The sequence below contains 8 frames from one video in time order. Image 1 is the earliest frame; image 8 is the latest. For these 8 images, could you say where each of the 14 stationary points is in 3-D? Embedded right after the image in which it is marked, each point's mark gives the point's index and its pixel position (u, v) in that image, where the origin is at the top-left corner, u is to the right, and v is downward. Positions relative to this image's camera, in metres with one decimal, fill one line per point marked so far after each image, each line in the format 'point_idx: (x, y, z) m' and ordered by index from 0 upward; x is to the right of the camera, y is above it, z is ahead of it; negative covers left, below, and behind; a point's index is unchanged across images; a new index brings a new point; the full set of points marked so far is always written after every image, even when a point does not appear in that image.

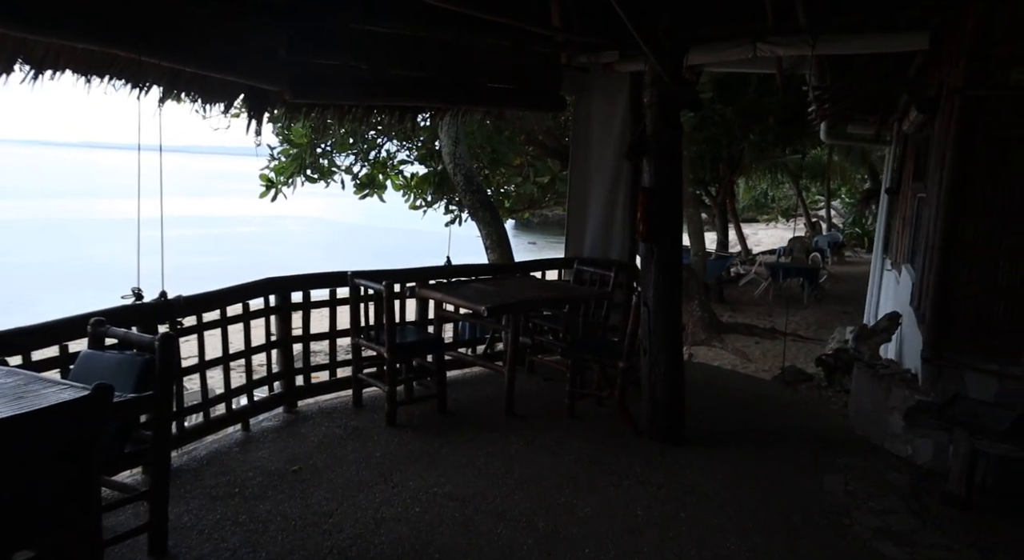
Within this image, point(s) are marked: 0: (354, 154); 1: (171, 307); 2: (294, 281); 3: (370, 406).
0: (-1.5, +1.2, +6.7) m
1: (-1.4, -0.1, +2.9) m
2: (-1.1, 0.0, +3.5) m
3: (-0.7, -0.6, +3.7) m
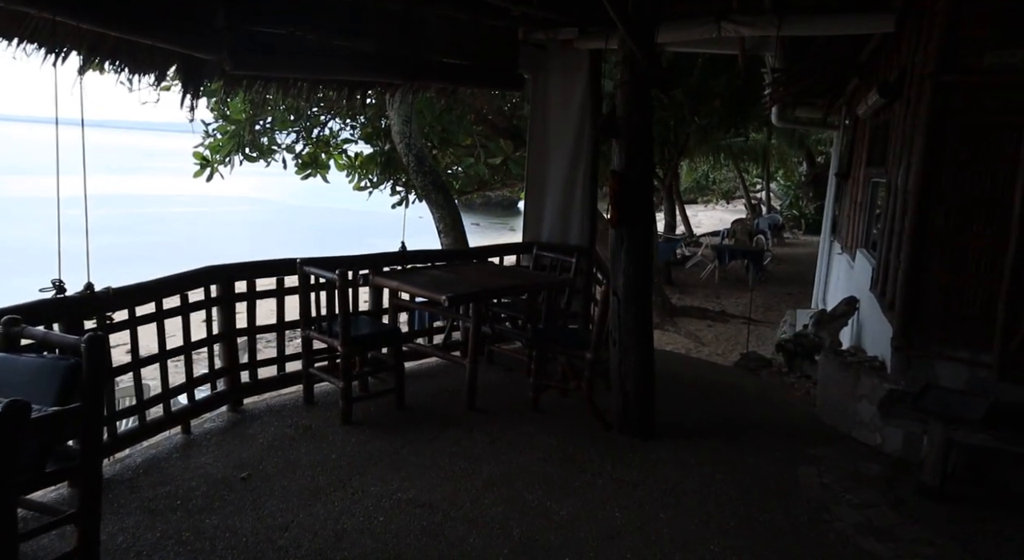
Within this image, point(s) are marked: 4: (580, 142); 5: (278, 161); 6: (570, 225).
0: (-1.9, +1.3, +6.3) m
1: (-1.5, -0.1, +2.6) m
2: (-1.2, 0.0, +3.3) m
3: (-0.9, -0.6, +3.5) m
4: (+0.4, +0.9, +4.7) m
5: (-2.0, +1.0, +6.3) m
6: (+0.4, +0.4, +4.8) m
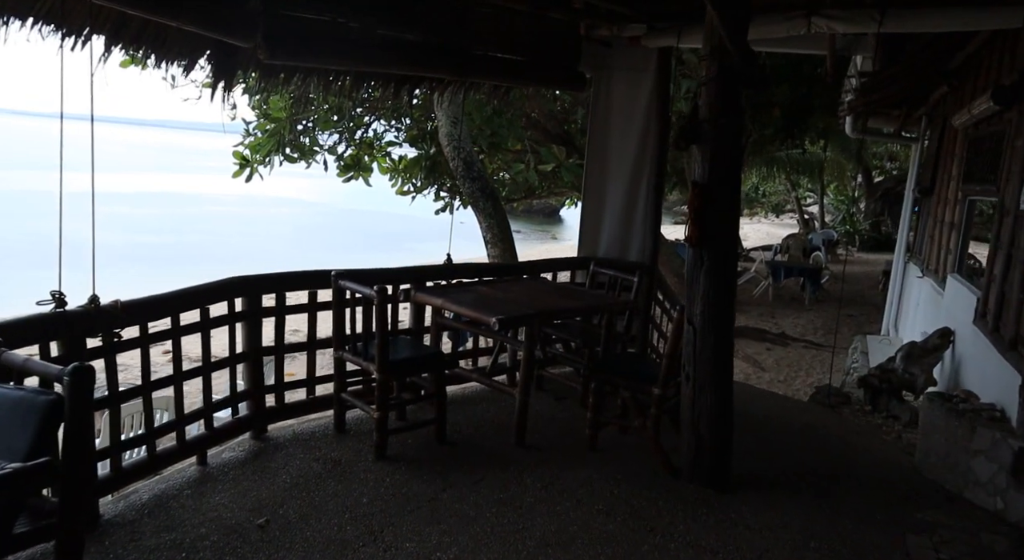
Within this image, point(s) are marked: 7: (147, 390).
0: (-1.4, +1.2, +6.0) m
1: (-1.3, -0.1, +2.3) m
2: (-1.0, 0.0, +2.9) m
3: (-0.7, -0.7, +3.1) m
4: (+0.8, +0.8, +4.3) m
5: (-1.6, +1.0, +6.0) m
6: (+0.7, +0.2, +4.4) m
7: (-1.2, -0.4, +2.5) m
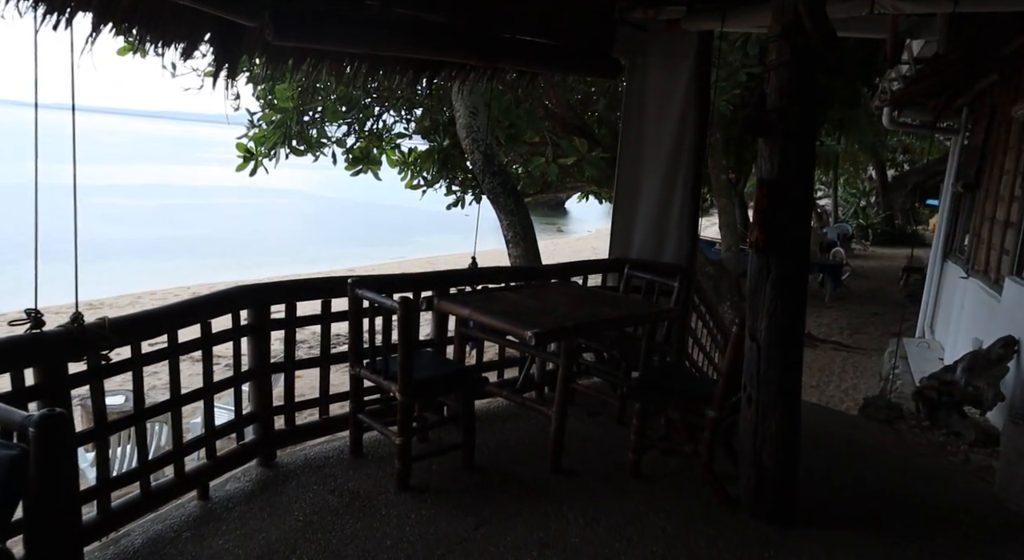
0: (-1.3, +1.2, +5.7) m
1: (-1.1, -0.2, +2.0) m
2: (-0.9, 0.0, +2.6) m
3: (-0.5, -0.7, +2.8) m
4: (+0.9, +0.7, +4.0) m
5: (-1.4, +1.0, +5.7) m
6: (+0.9, +0.2, +4.1) m
7: (-1.1, -0.4, +2.2) m
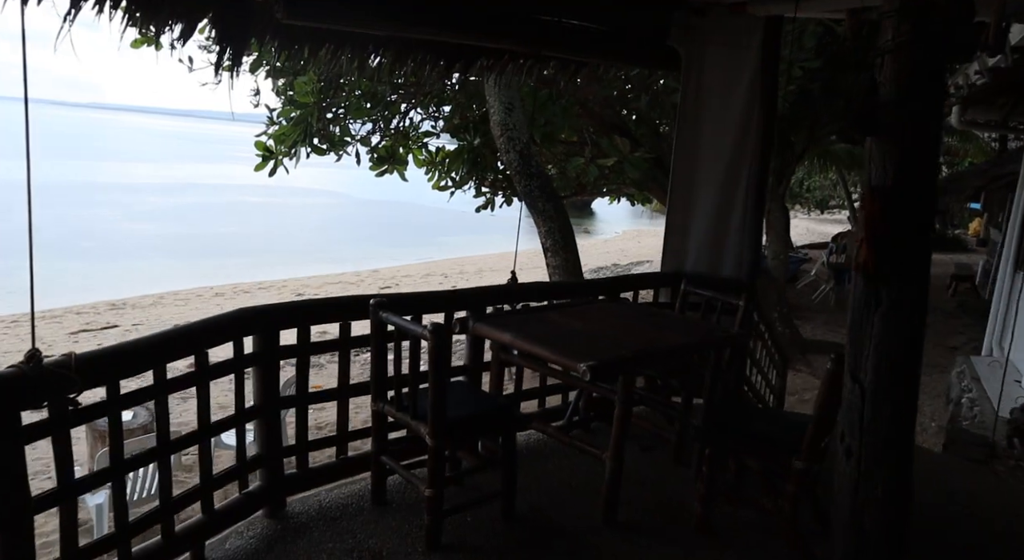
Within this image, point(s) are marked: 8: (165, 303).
0: (-1.0, +1.2, +5.3) m
1: (-1.0, -0.2, +1.6) m
2: (-0.7, -0.1, +2.2) m
3: (-0.4, -0.8, +2.4) m
4: (+1.1, +0.7, +3.5) m
5: (-1.2, +0.9, +5.3) m
6: (+1.1, +0.1, +3.7) m
7: (-1.0, -0.5, +1.8) m
8: (-5.4, -0.4, +11.3) m
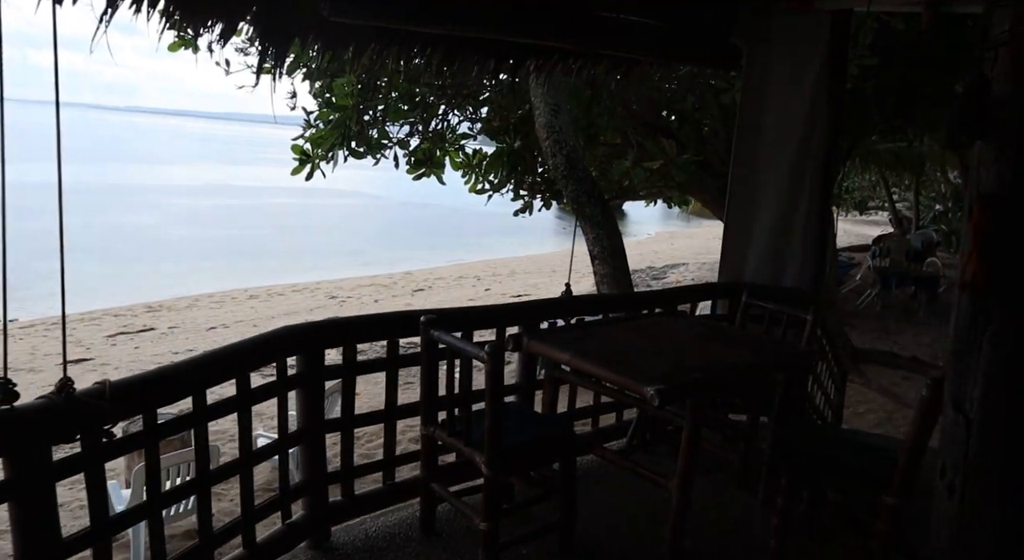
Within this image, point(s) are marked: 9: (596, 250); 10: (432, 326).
0: (-0.7, +1.1, +5.2) m
1: (-0.9, -0.3, +1.4) m
2: (-0.5, -0.1, +2.1) m
3: (-0.2, -0.8, +2.3) m
4: (+1.4, +0.6, +3.3) m
5: (-0.9, +0.9, +5.2) m
6: (+1.3, +0.1, +3.4) m
7: (-0.8, -0.5, +1.7) m
8: (-4.9, -0.4, +11.3) m
9: (+0.5, +0.2, +5.0) m
10: (-0.2, -0.1, +2.2) m
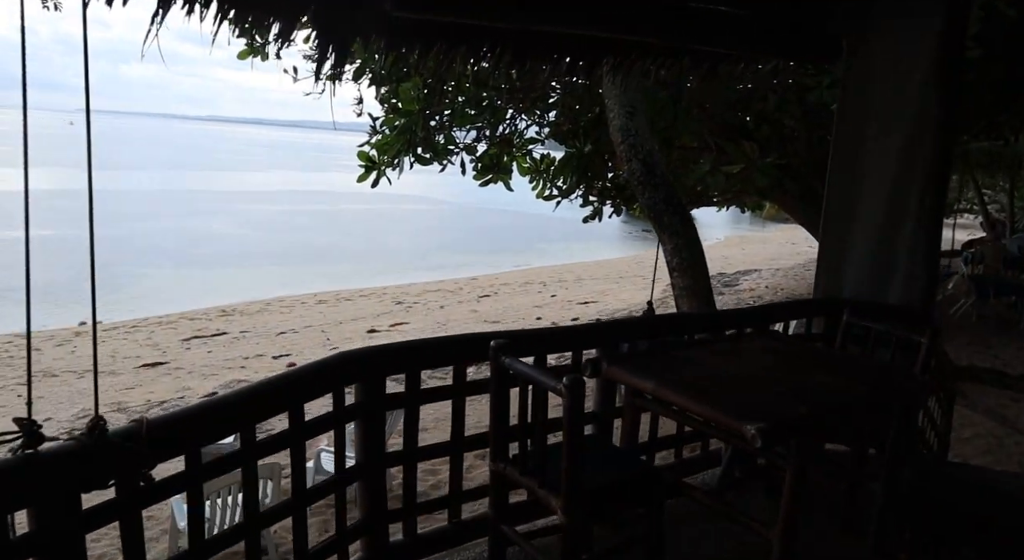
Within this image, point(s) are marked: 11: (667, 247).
0: (-0.2, +1.0, +5.0) m
1: (-0.7, -0.3, +1.3) m
2: (-0.3, -0.2, +1.9) m
3: (0.0, -0.9, +2.0) m
4: (+1.7, +0.5, +3.0) m
5: (-0.4, +0.8, +5.1) m
6: (+1.6, 0.0, +3.1) m
7: (-0.6, -0.6, +1.5) m
8: (-3.8, -0.5, +11.5) m
9: (+1.0, +0.1, +4.7) m
10: (0.0, -0.2, +2.0) m
11: (+1.0, +0.2, +4.6) m
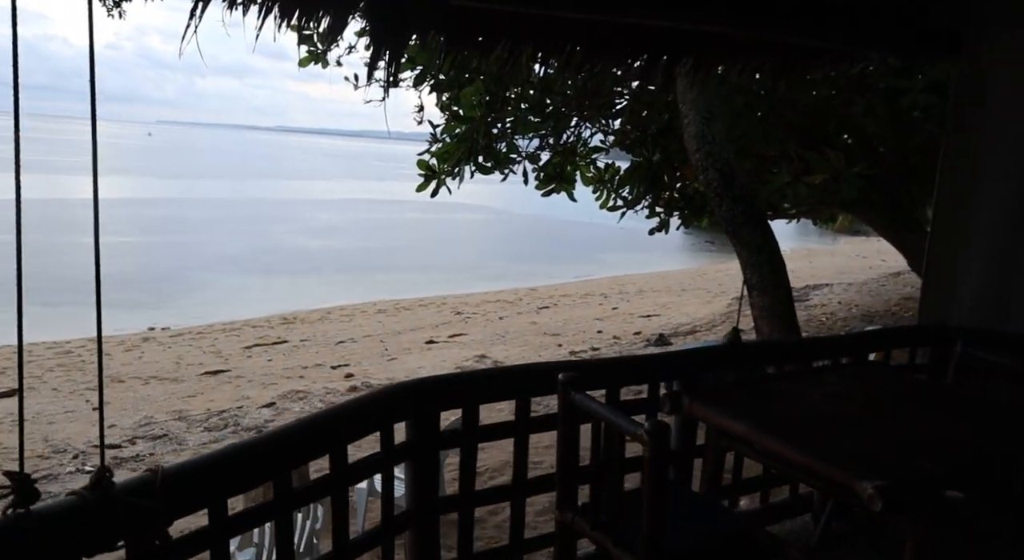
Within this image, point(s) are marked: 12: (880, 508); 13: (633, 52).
0: (+0.2, +0.9, +4.8) m
1: (-0.6, -0.3, +1.1) m
2: (-0.2, -0.3, +1.7) m
3: (+0.2, -0.9, +1.8) m
4: (+1.9, +0.4, +2.6) m
5: (0.0, +0.7, +4.9) m
6: (+1.9, -0.1, +2.7) m
7: (-0.5, -0.6, +1.3) m
8: (-2.9, -0.6, +11.5) m
9: (+1.4, 0.0, +4.3) m
10: (+0.1, -0.3, +1.8) m
11: (+1.3, +0.1, +4.3) m
12: (+0.8, -0.5, +1.5) m
13: (+0.4, +0.8, +2.5) m
